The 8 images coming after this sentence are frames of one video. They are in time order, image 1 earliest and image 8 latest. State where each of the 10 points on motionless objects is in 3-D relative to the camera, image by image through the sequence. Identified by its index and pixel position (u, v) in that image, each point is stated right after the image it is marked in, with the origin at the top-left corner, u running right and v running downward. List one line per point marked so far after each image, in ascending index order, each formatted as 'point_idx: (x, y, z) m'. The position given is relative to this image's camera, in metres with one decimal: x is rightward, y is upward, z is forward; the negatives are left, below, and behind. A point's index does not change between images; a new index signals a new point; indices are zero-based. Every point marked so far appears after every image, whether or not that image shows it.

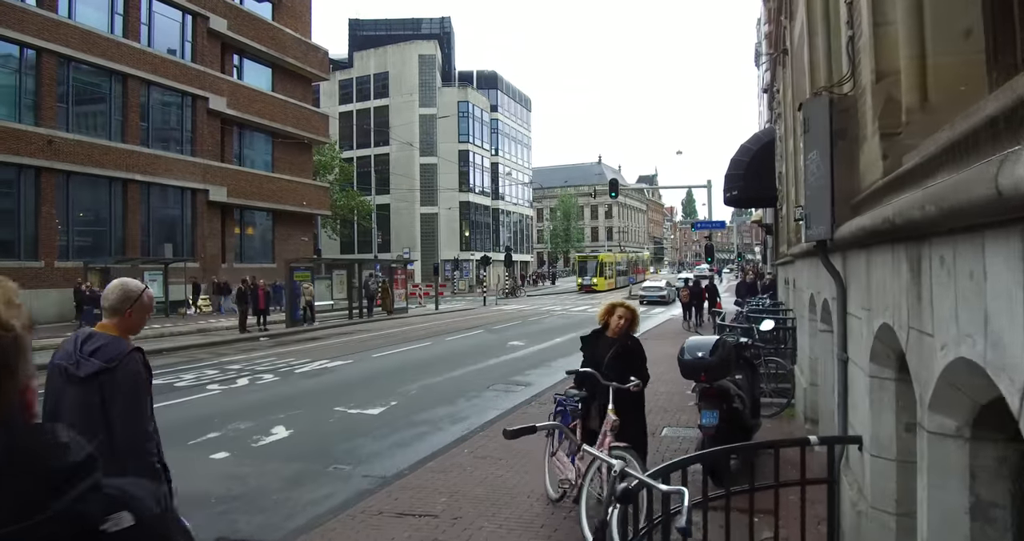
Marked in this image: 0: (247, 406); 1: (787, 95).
0: (-3.8, -2.0, +9.8) m
1: (+7.1, +4.6, +17.5) m
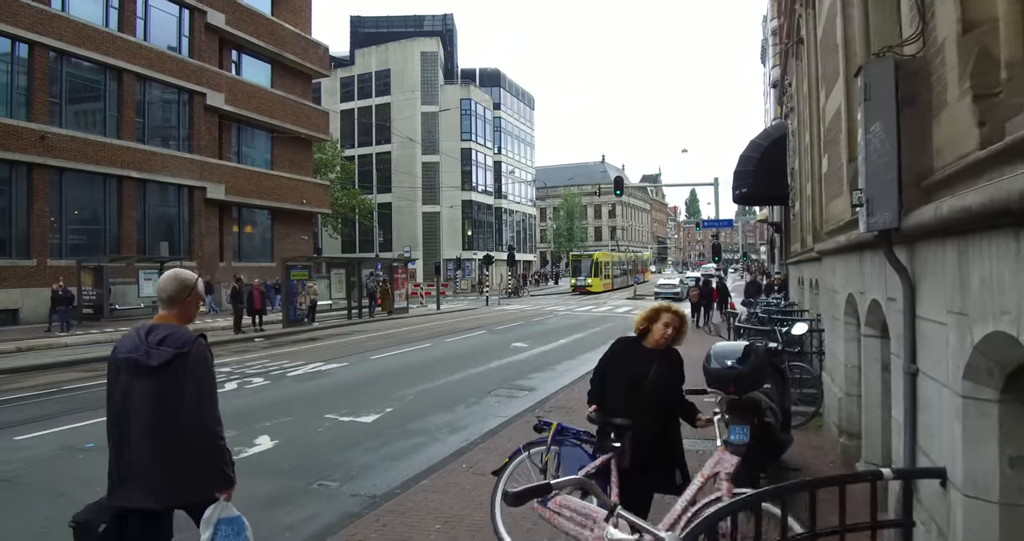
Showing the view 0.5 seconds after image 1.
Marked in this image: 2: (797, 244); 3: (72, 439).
0: (-3.8, -1.9, +9.2) m
1: (+7.2, +4.6, +16.8) m
2: (+7.7, +0.8, +18.2) m
3: (-5.0, -1.9, +7.6) m
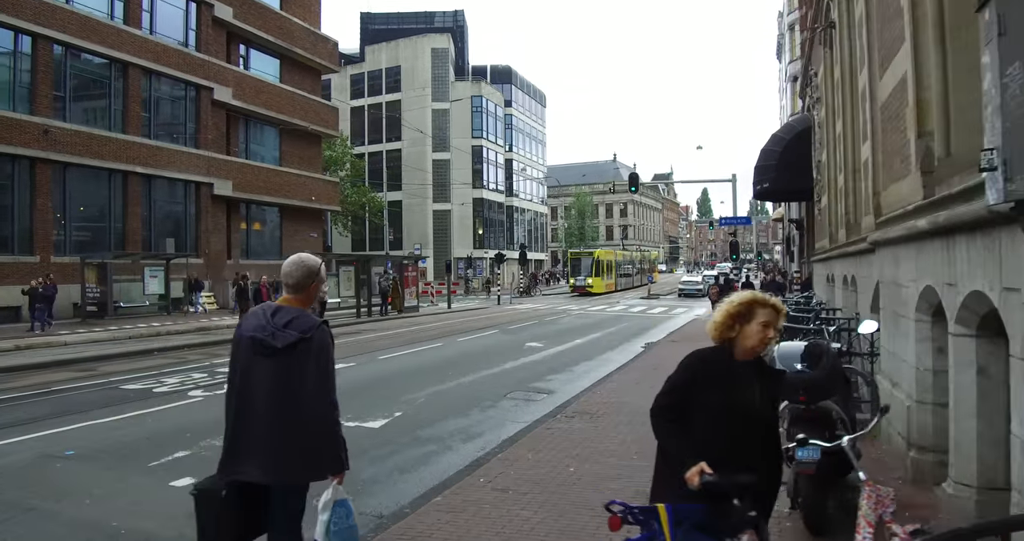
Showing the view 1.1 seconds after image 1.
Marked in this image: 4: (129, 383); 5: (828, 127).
0: (-3.5, -1.9, +8.5) m
1: (+7.6, +4.7, +16.0) m
2: (+8.1, +0.8, +17.4) m
3: (-4.8, -1.8, +7.0) m
4: (-6.2, -1.8, +10.9) m
5: (+7.6, +3.5, +16.2) m
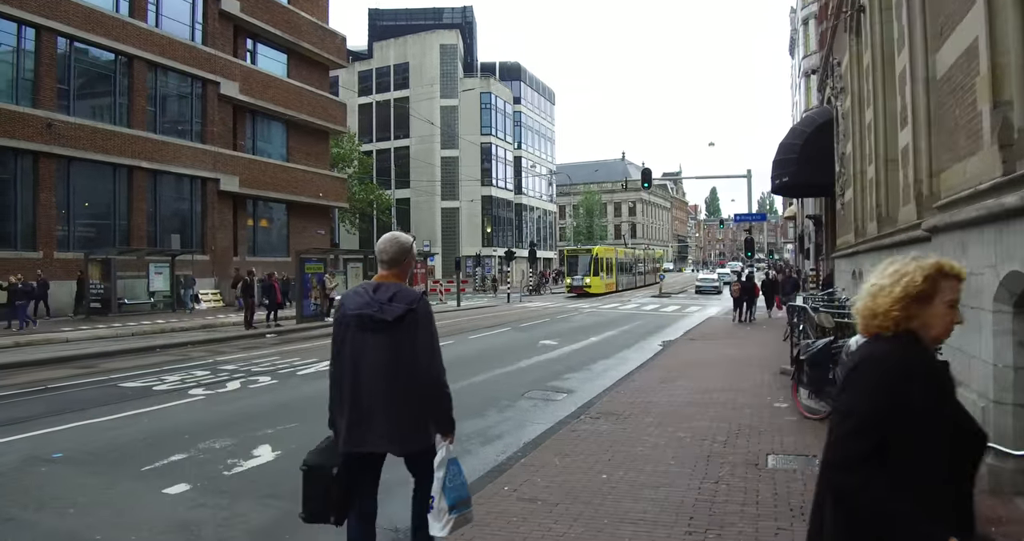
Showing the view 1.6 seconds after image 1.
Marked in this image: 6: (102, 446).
0: (-3.3, -1.7, +8.0) m
1: (+7.9, +4.8, +15.4) m
2: (+8.4, +0.9, +16.7) m
3: (-4.6, -1.7, +6.5) m
4: (-5.9, -1.7, +10.4) m
5: (+7.9, +3.6, +15.6) m
6: (-4.0, -1.7, +6.6) m
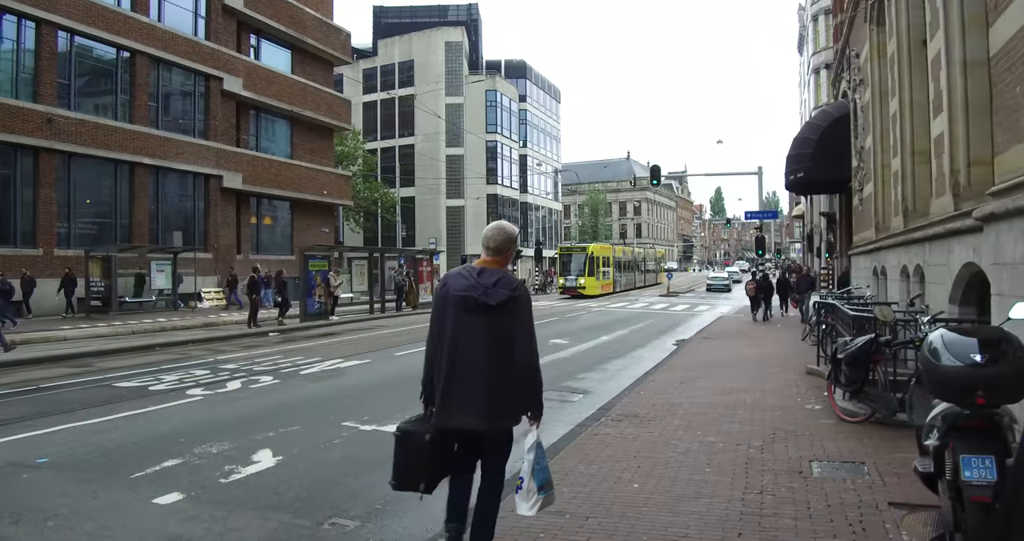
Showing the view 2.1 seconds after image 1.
0: (-3.1, -1.7, +7.6) m
1: (+8.1, +4.8, +14.9) m
2: (+8.6, +1.0, +16.2) m
3: (-4.4, -1.6, +6.1) m
4: (-5.7, -1.6, +10.0) m
5: (+8.2, +3.6, +15.1) m
6: (-3.9, -1.7, +6.2) m
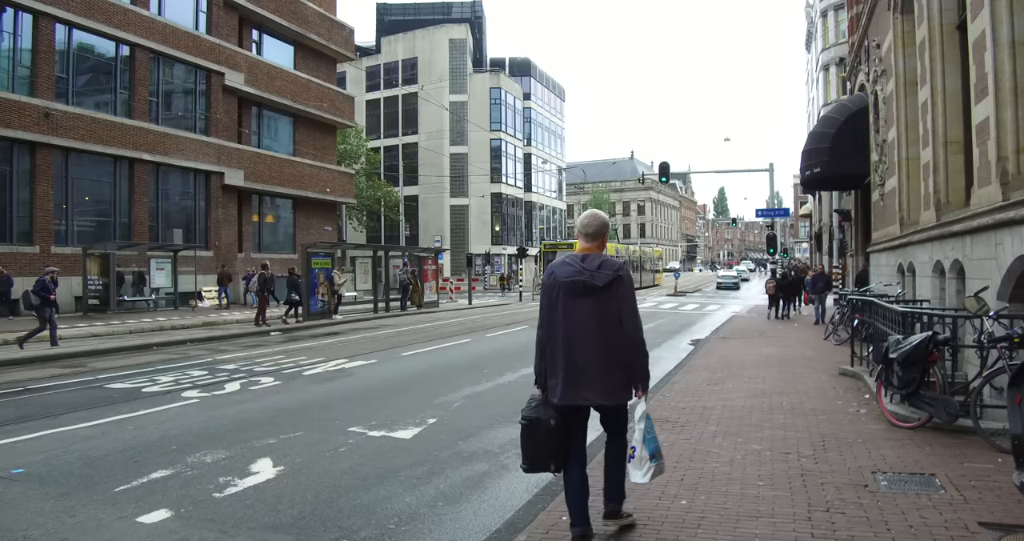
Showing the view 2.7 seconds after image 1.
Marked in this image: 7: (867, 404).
0: (-2.9, -1.6, +7.0) m
1: (+8.4, +4.9, +14.3) m
2: (+8.9, +1.1, +15.6) m
3: (-4.2, -1.6, +5.5) m
4: (-5.5, -1.5, +9.4) m
5: (+8.4, +3.7, +14.5) m
6: (-3.7, -1.6, +5.6) m
7: (+3.8, -1.4, +7.3) m
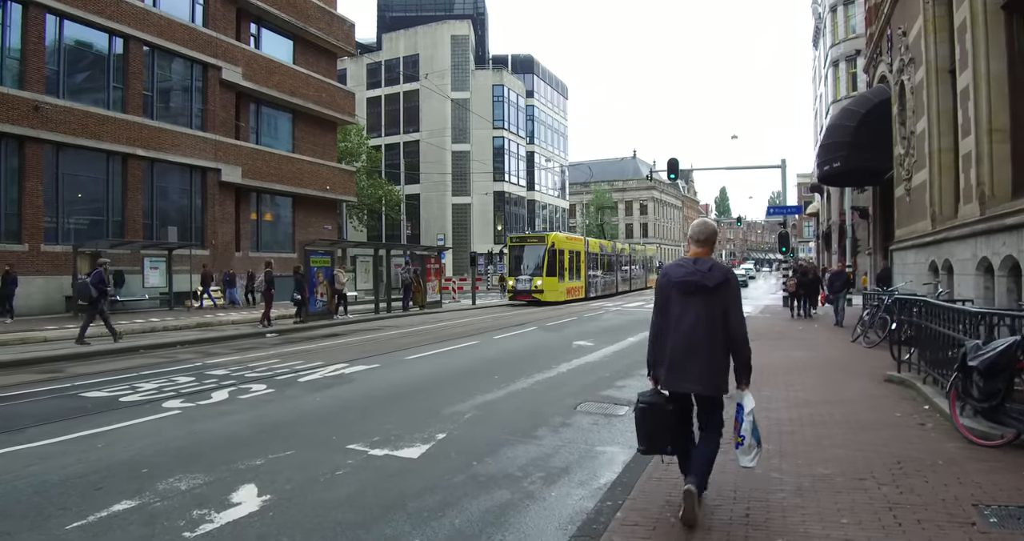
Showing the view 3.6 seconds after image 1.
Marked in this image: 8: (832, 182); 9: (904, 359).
0: (-2.7, -1.6, +6.2) m
1: (+8.5, +4.9, +13.5) m
2: (+9.1, +1.1, +14.8) m
3: (-4.0, -1.5, +4.7) m
4: (-5.4, -1.5, +8.6) m
5: (+8.6, +3.7, +13.7) m
6: (-3.5, -1.5, +4.8) m
7: (+4.0, -1.4, +6.5) m
8: (+9.5, +2.6, +20.0) m
9: (+5.8, -1.3, +9.9) m
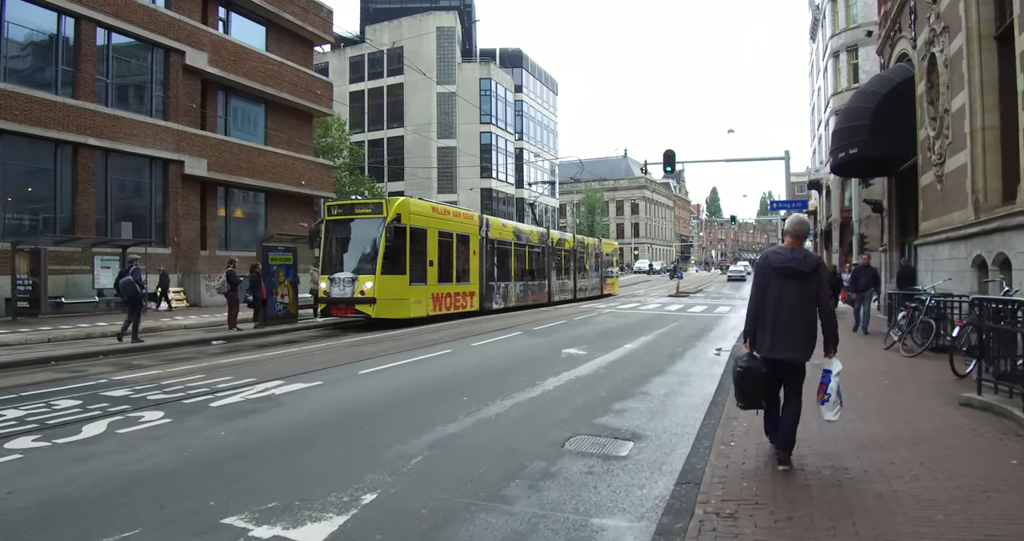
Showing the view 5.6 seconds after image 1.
0: (-3.0, -1.5, +4.2) m
1: (+8.2, +5.0, +11.7) m
2: (+8.7, +1.2, +13.0) m
3: (-4.3, -1.5, +2.7) m
4: (-5.6, -1.4, +6.6) m
5: (+8.2, +3.8, +11.9) m
6: (-3.7, -1.5, +2.8) m
7: (+3.8, -1.3, +4.6) m
8: (+9.0, +2.7, +18.2) m
9: (+5.5, -1.2, +8.0) m
